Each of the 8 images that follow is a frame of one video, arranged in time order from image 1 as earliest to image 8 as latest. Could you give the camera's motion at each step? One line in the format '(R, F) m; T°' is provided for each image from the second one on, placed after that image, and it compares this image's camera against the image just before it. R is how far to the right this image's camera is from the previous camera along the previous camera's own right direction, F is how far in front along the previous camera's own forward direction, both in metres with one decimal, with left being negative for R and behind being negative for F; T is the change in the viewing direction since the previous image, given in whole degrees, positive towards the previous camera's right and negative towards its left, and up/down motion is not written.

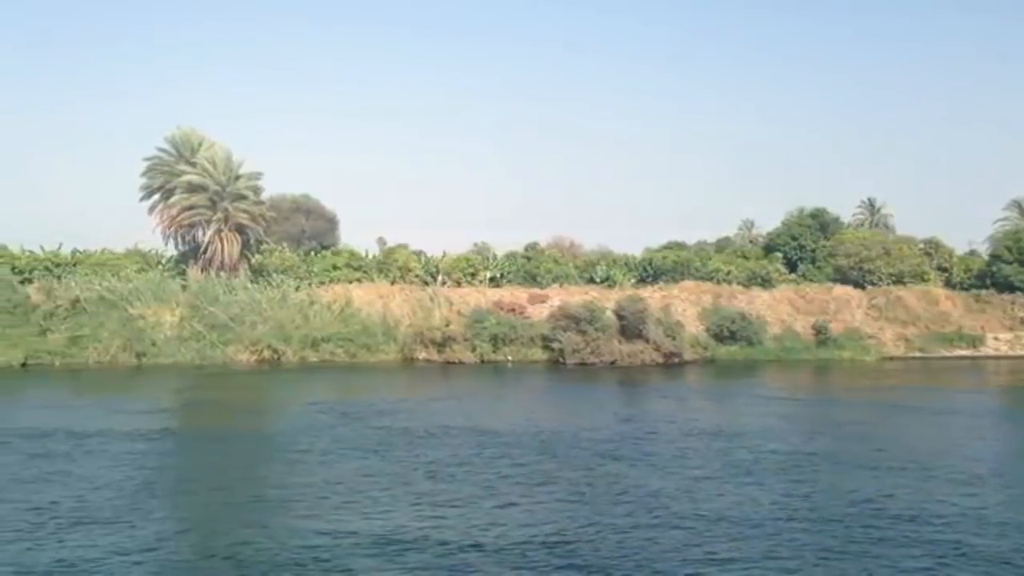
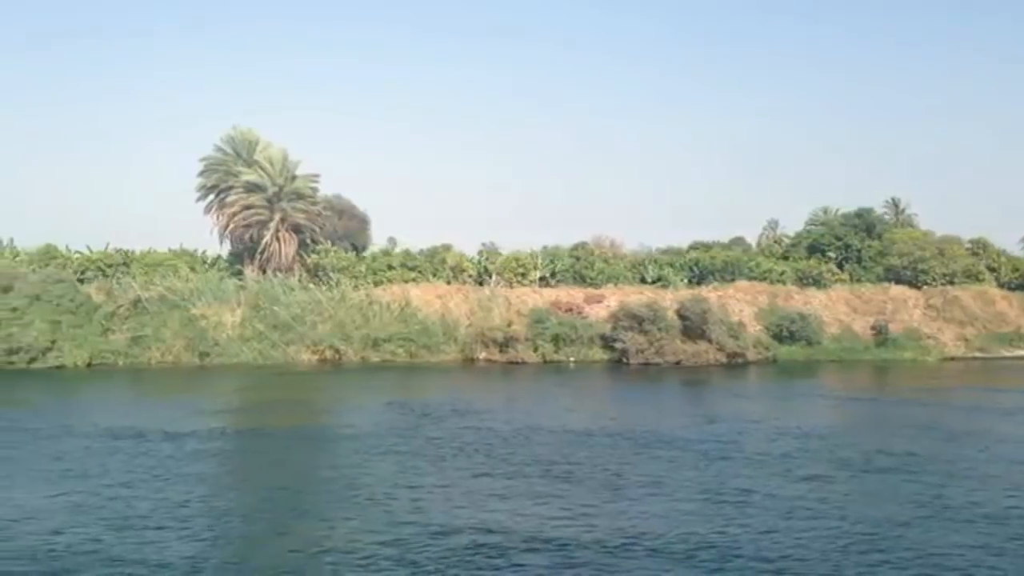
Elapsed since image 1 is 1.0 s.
(-2.1, 0.0) m; 0°
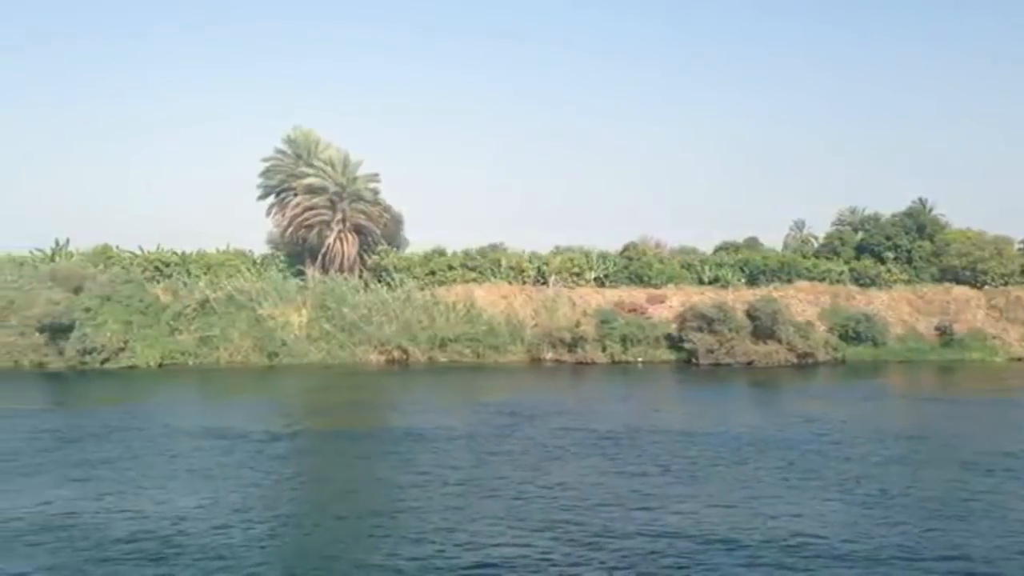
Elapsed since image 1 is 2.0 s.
(-2.4, 0.0) m; 0°
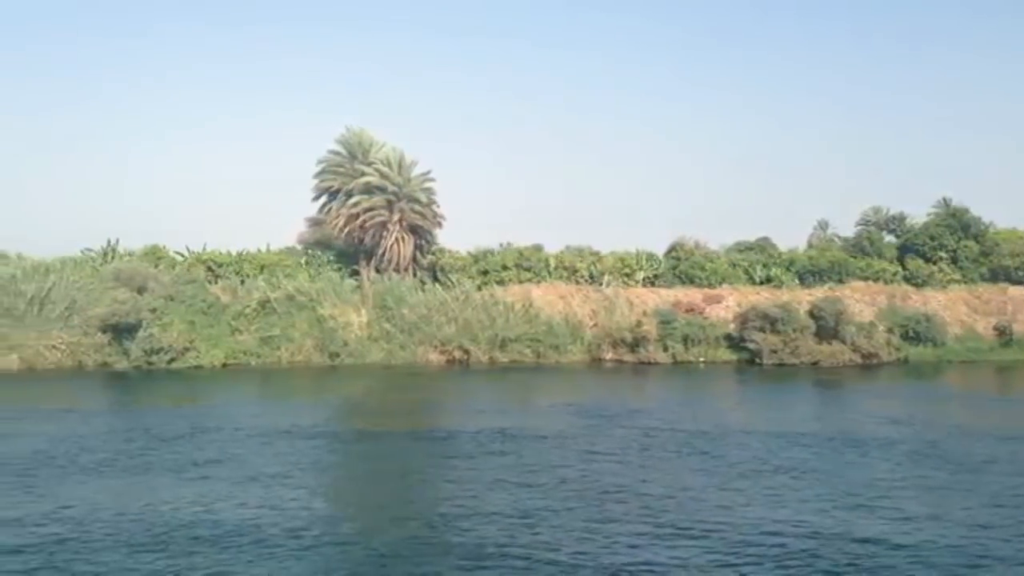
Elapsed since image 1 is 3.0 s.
(-2.1, 0.0) m; 0°
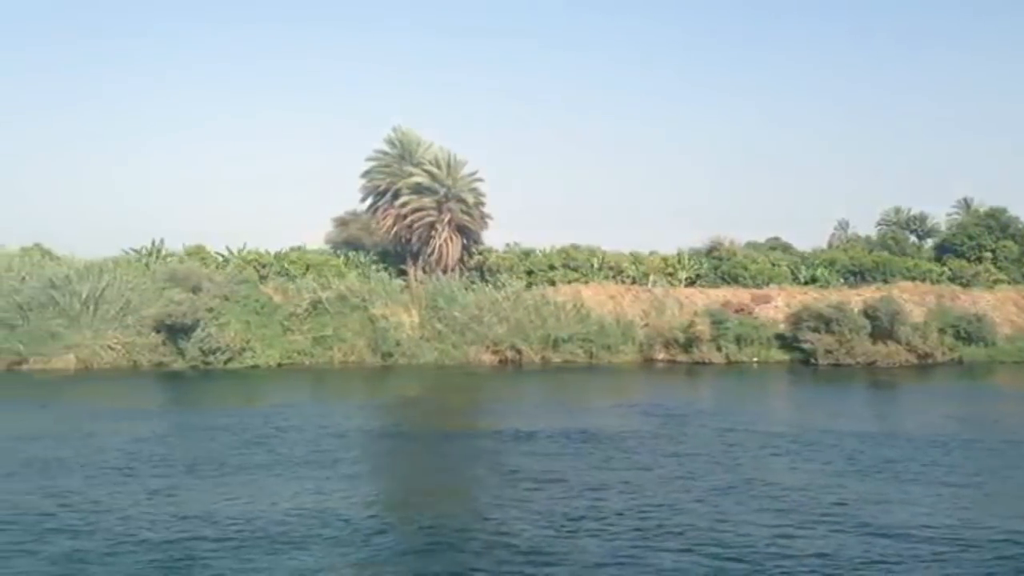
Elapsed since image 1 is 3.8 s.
(-1.9, 0.0) m; 0°
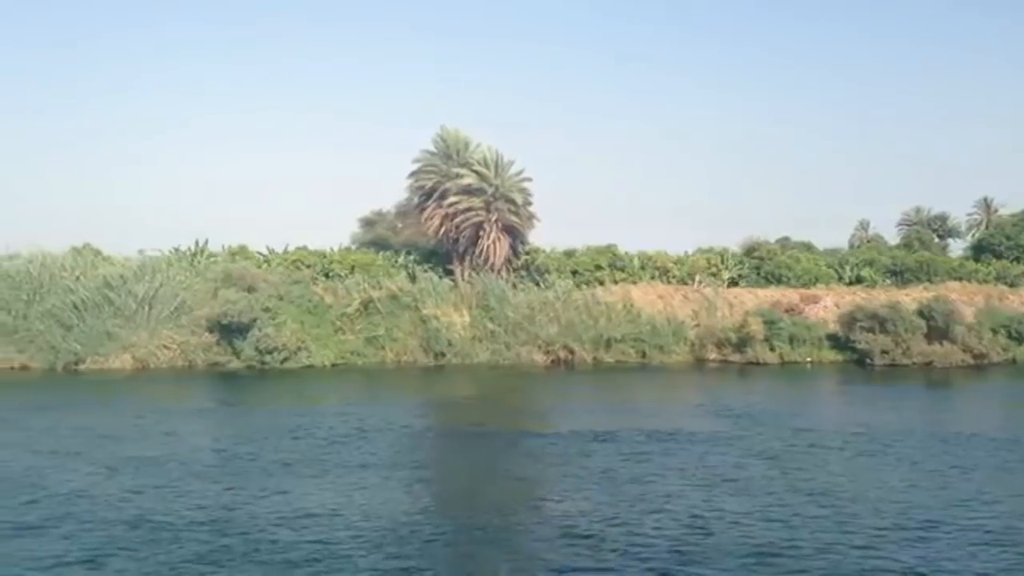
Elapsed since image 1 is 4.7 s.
(-1.9, 0.0) m; 0°
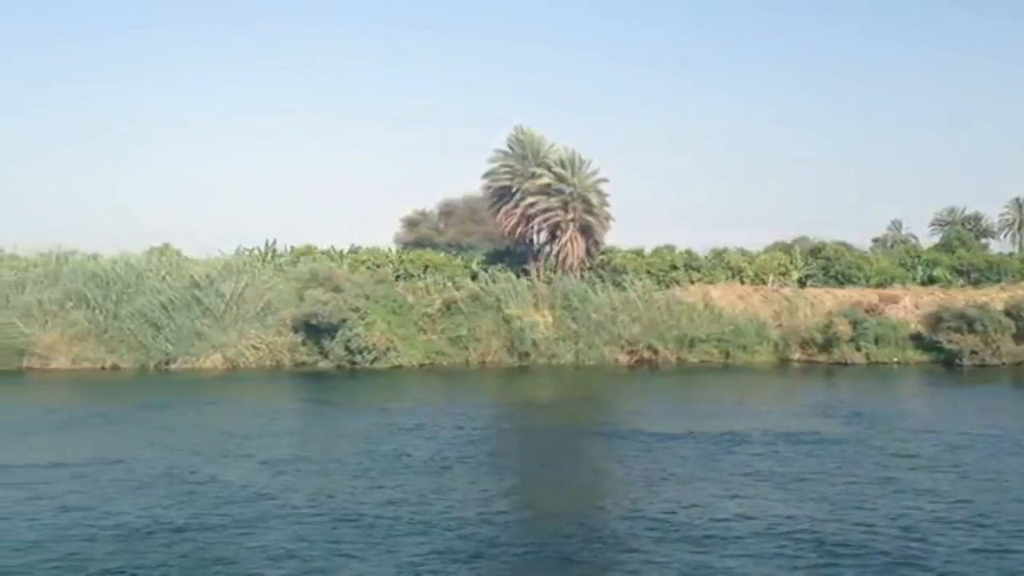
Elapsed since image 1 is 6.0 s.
(-3.0, 0.0) m; 0°
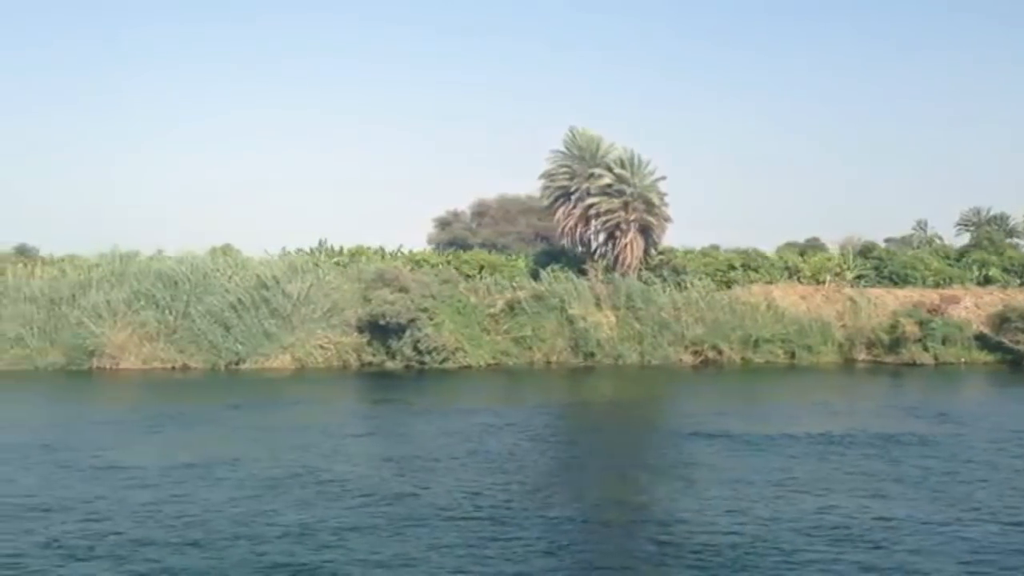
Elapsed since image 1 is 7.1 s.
(-2.3, 0.0) m; 0°
